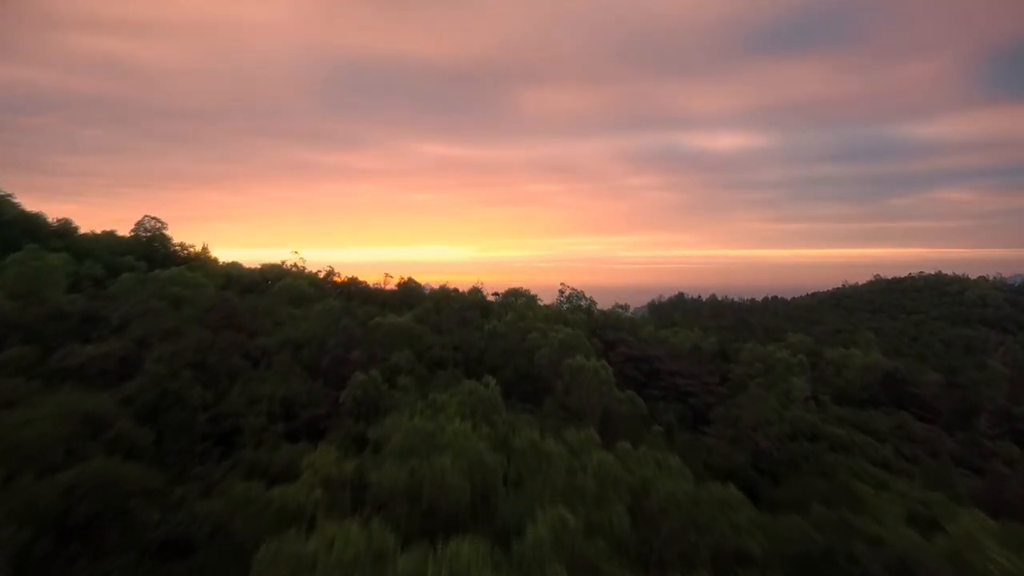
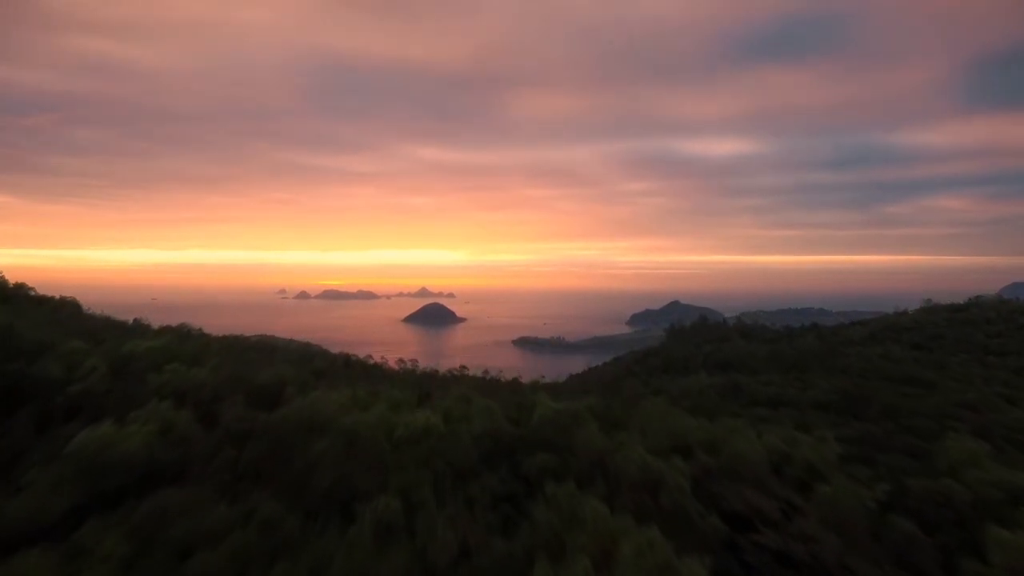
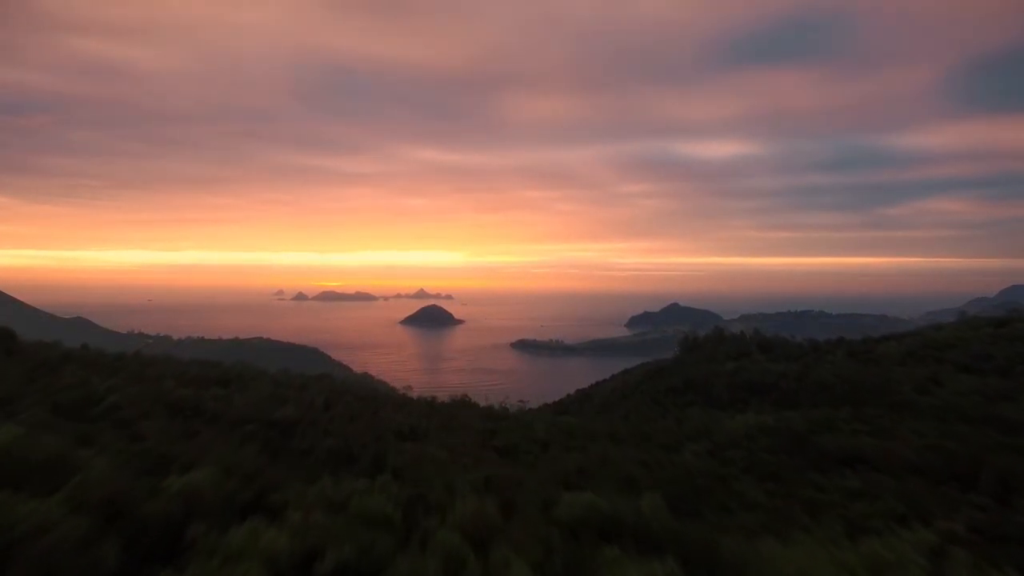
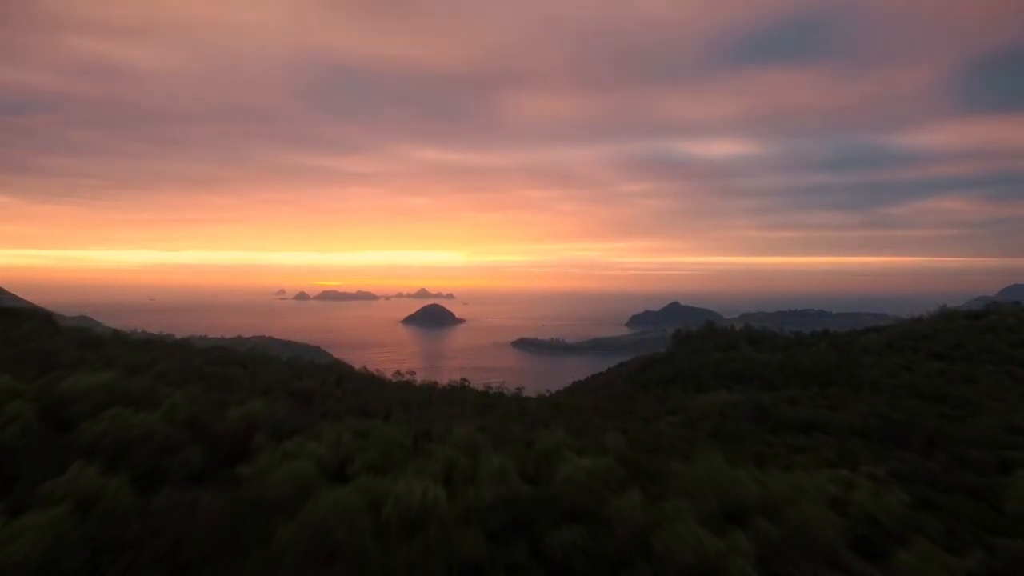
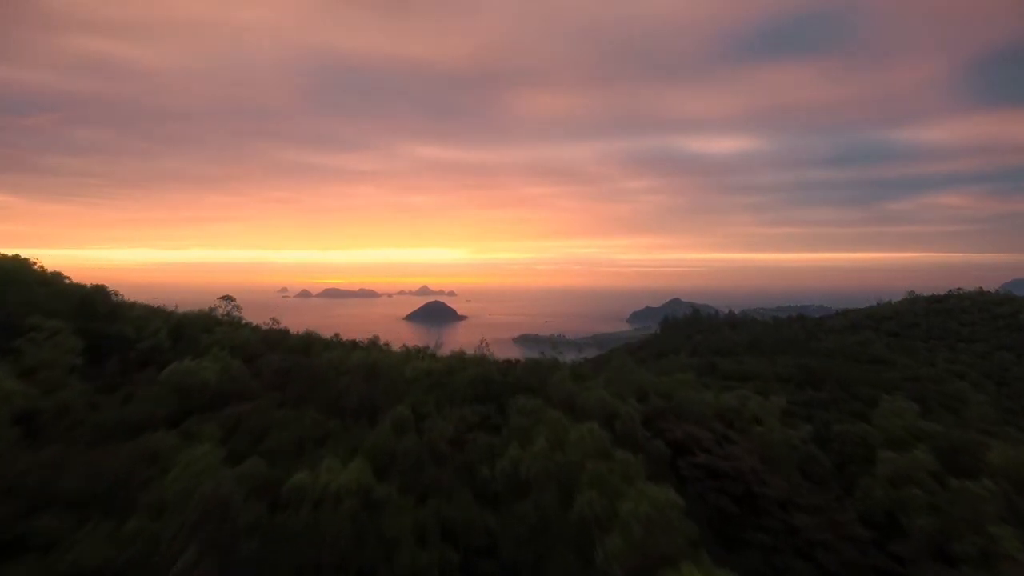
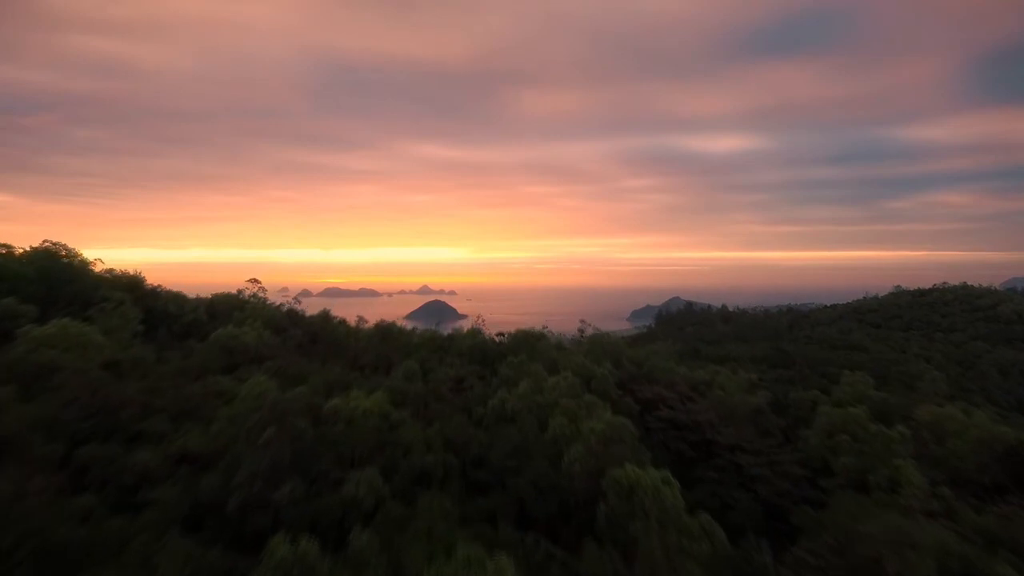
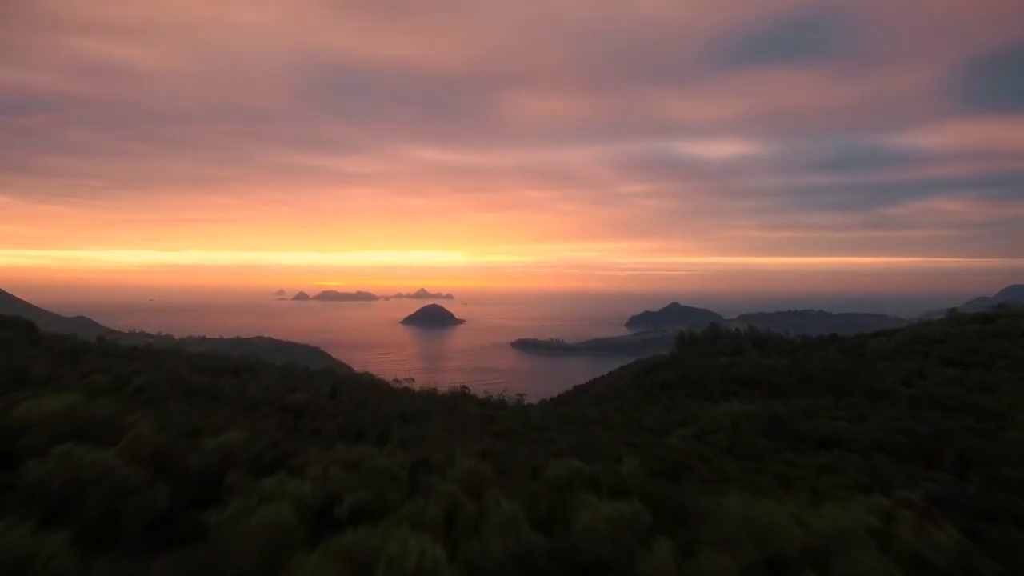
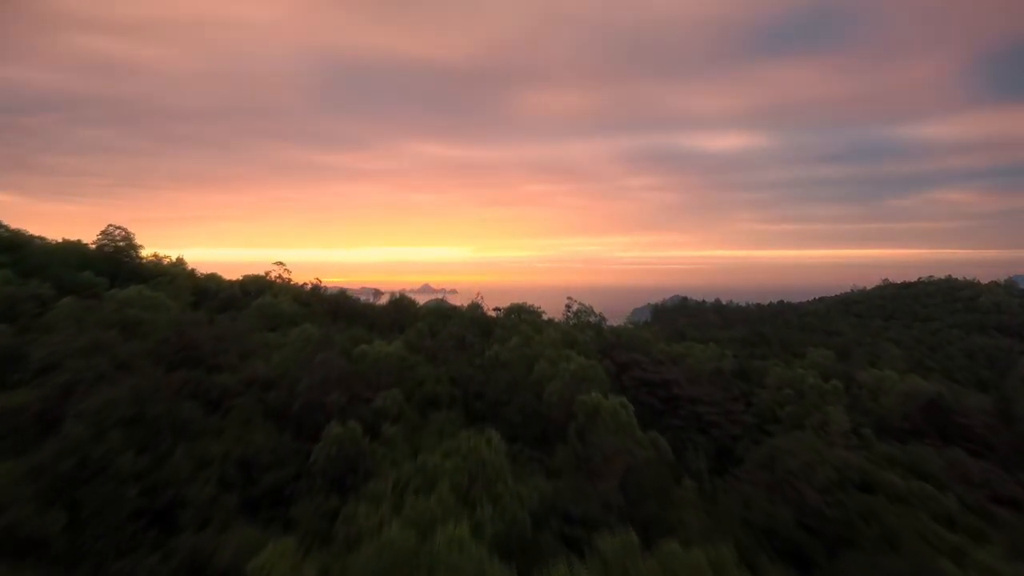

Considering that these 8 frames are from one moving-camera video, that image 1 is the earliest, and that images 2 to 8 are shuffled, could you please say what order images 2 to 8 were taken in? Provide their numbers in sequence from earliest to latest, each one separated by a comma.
8, 6, 5, 2, 4, 7, 3
